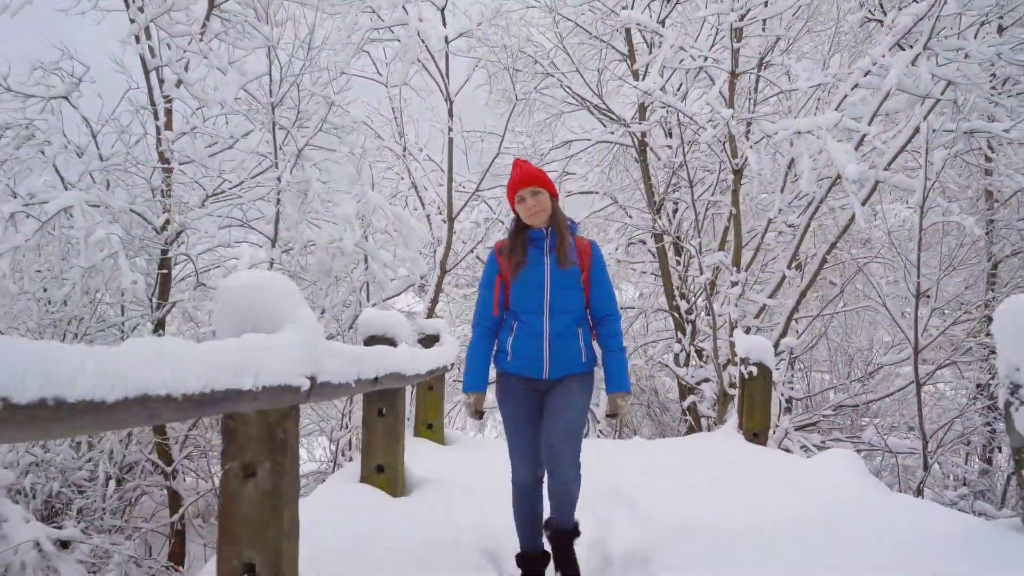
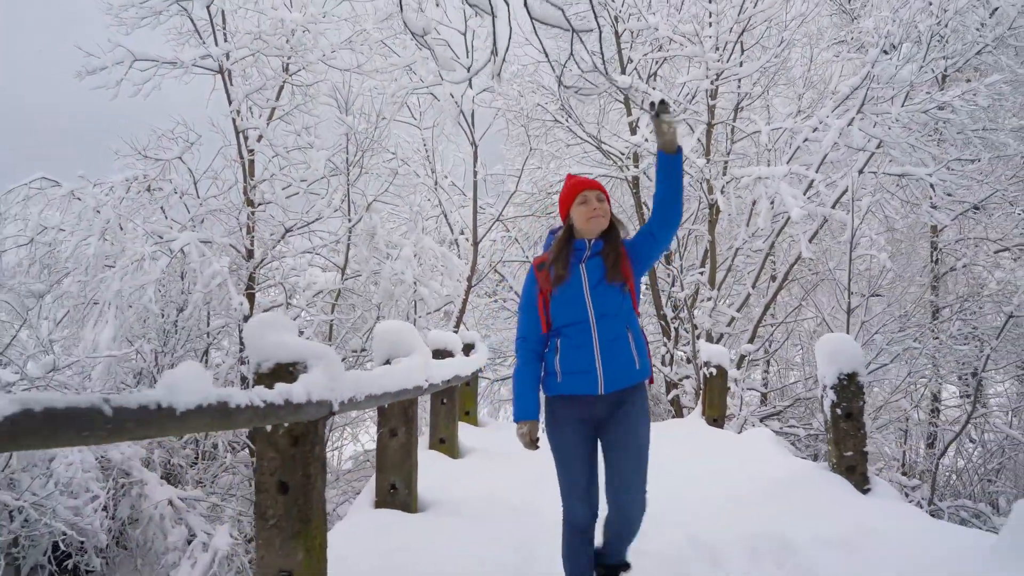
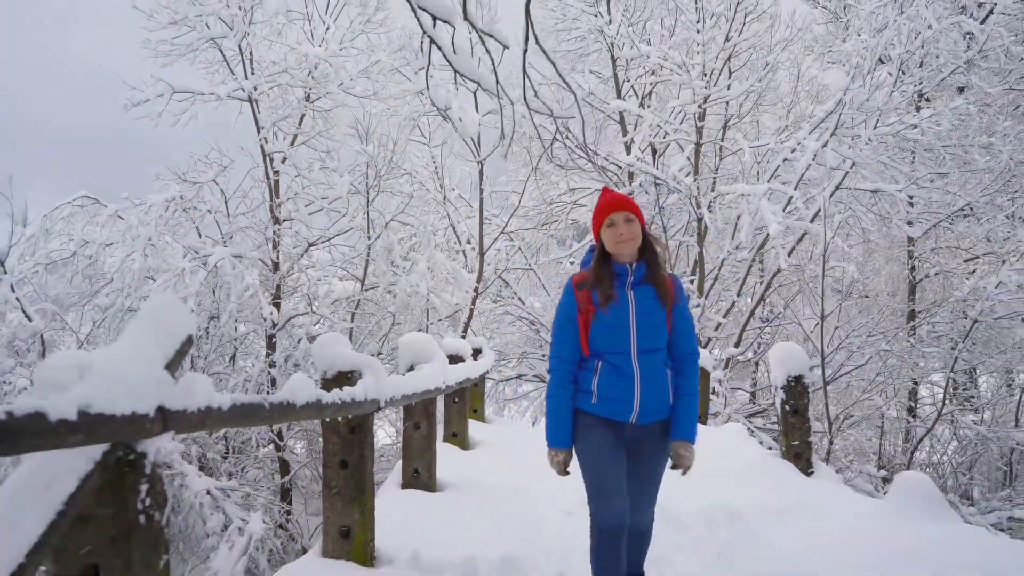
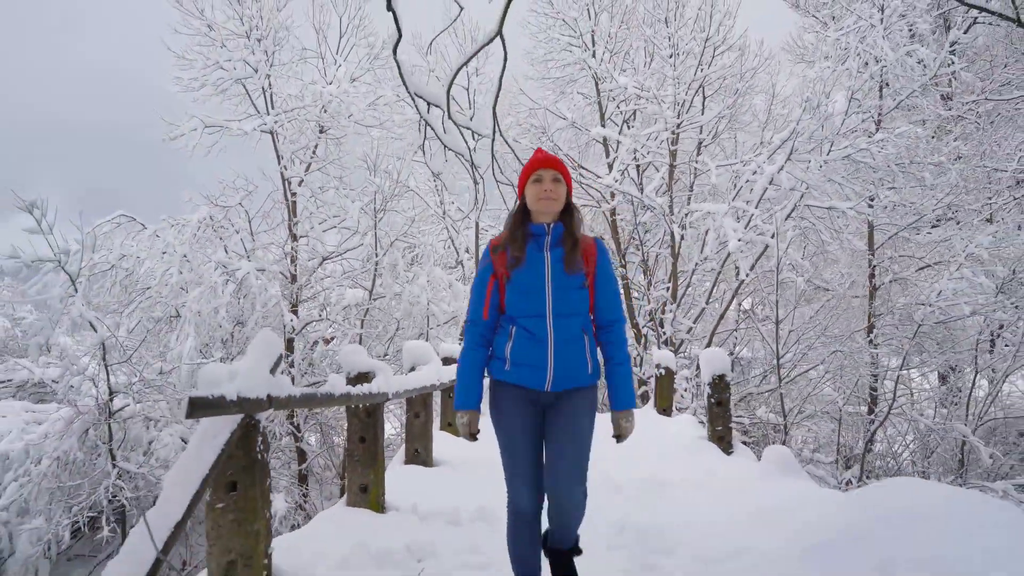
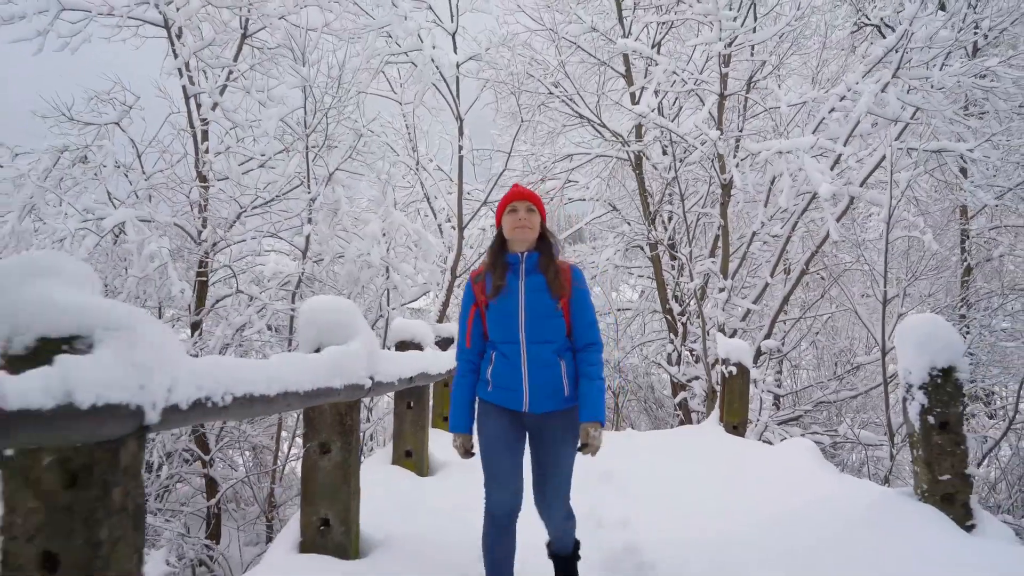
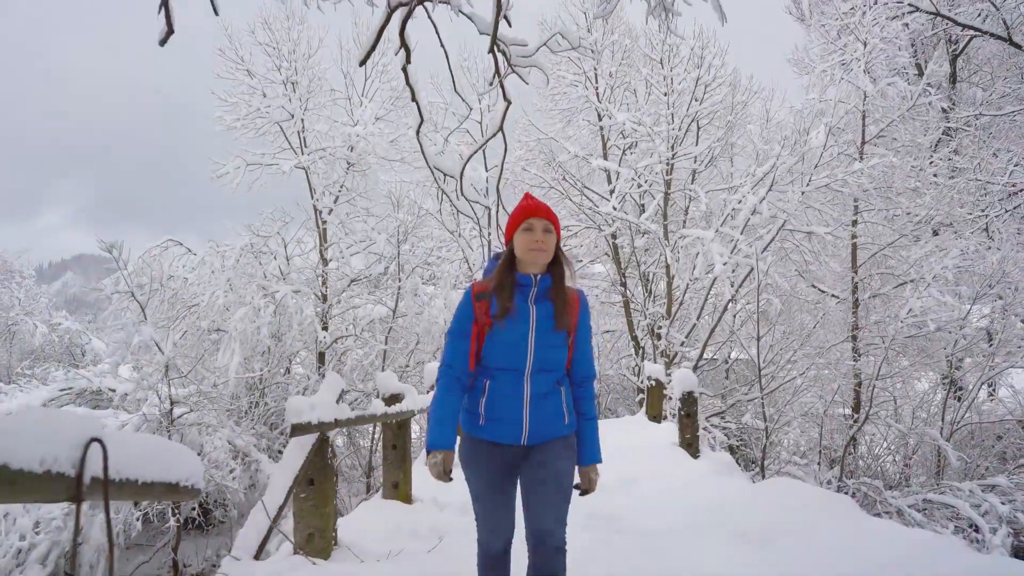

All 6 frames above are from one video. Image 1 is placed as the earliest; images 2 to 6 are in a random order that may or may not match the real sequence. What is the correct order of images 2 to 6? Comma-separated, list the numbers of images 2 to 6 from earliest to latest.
5, 2, 3, 4, 6
